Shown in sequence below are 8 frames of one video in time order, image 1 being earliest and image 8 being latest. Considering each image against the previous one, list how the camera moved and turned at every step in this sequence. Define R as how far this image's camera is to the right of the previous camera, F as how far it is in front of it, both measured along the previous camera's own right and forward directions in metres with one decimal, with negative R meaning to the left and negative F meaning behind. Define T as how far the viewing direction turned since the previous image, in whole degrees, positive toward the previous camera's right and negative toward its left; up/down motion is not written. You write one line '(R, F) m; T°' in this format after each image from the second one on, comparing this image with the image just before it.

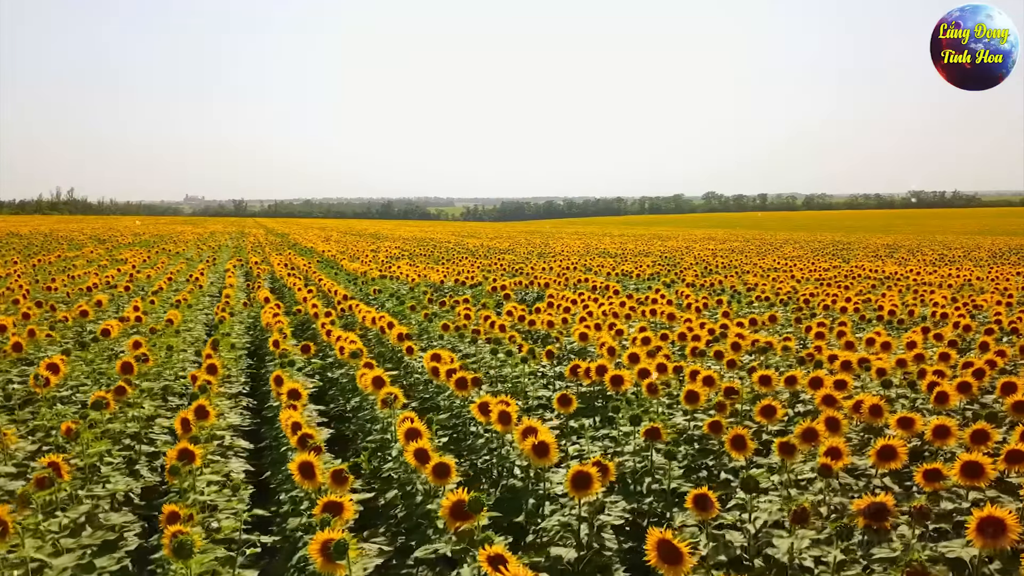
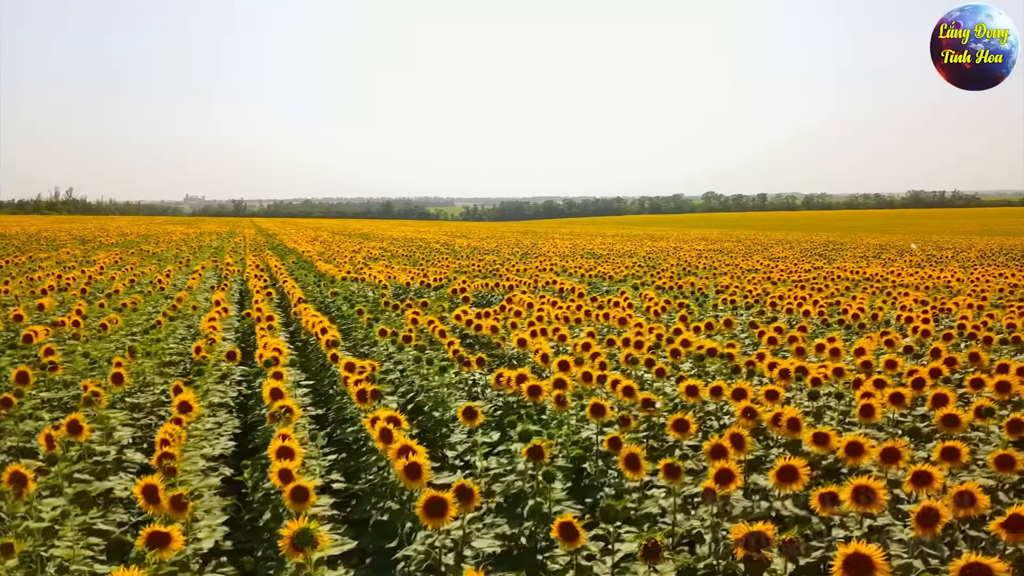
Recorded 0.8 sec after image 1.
(+0.7, +0.3) m; 0°
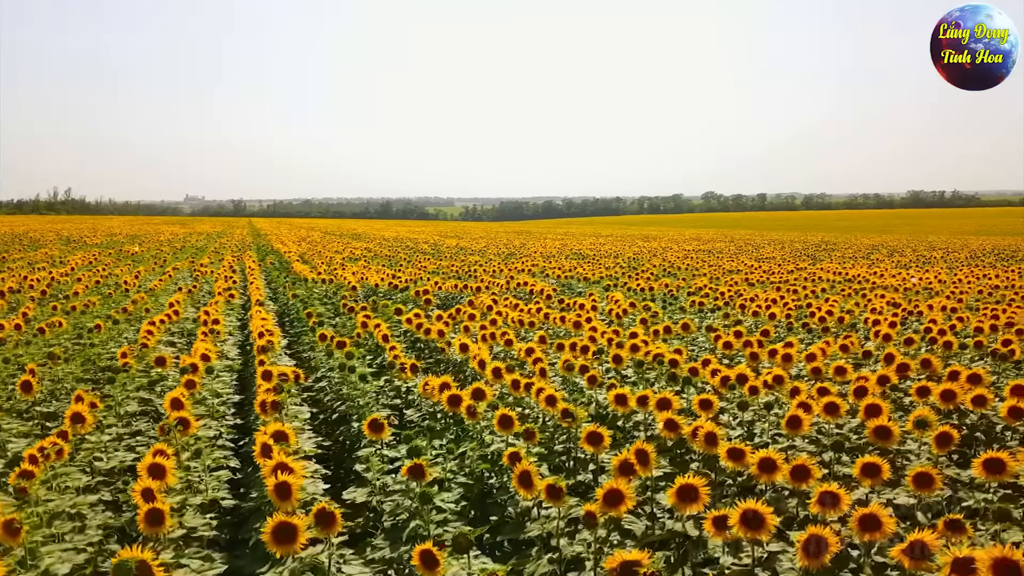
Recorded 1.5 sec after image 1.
(+0.6, +0.3) m; 0°
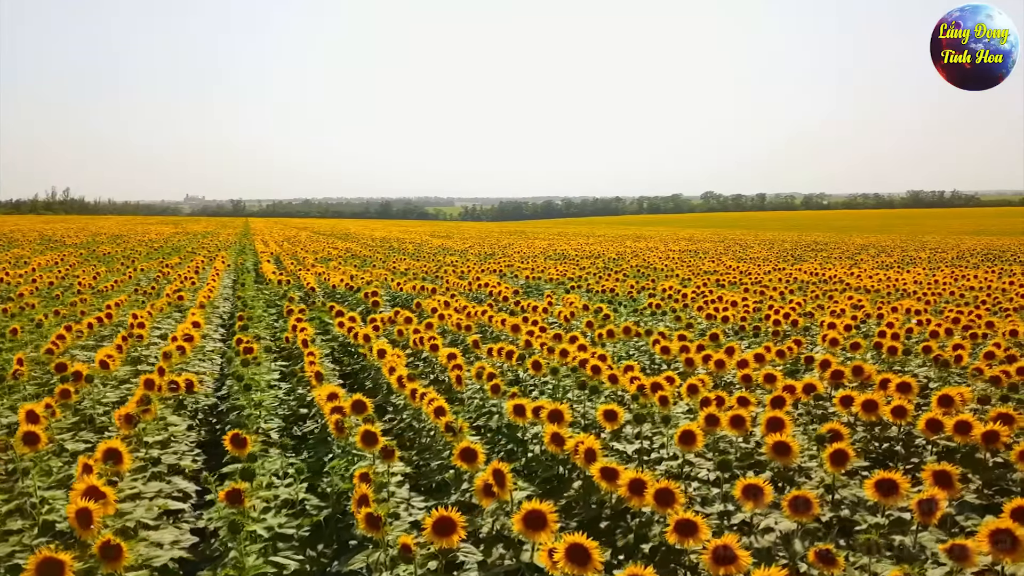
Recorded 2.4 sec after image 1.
(+0.8, +0.4) m; 0°
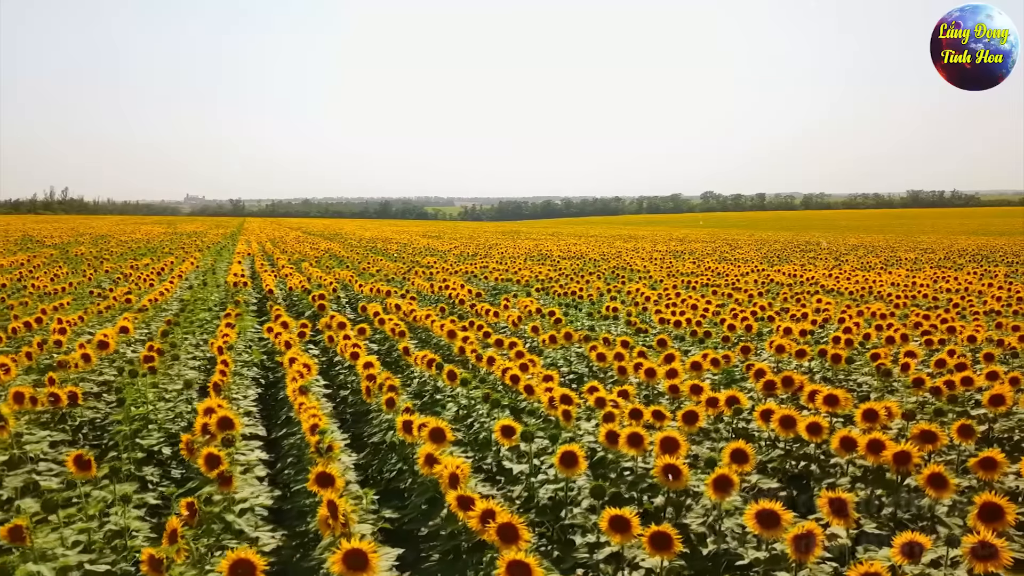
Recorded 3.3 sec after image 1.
(+0.8, +0.4) m; 0°
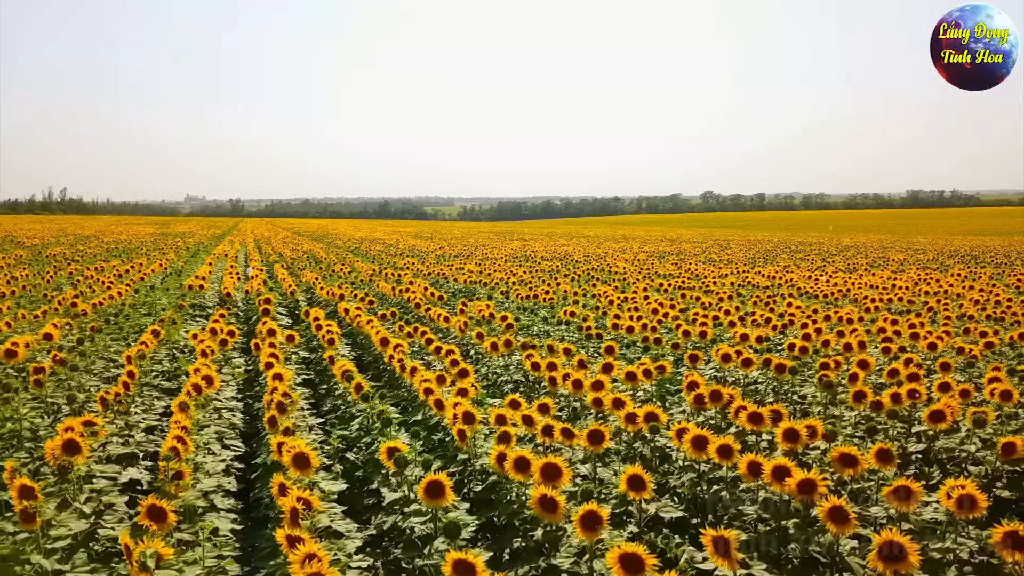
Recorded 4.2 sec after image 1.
(+0.7, +0.5) m; 0°
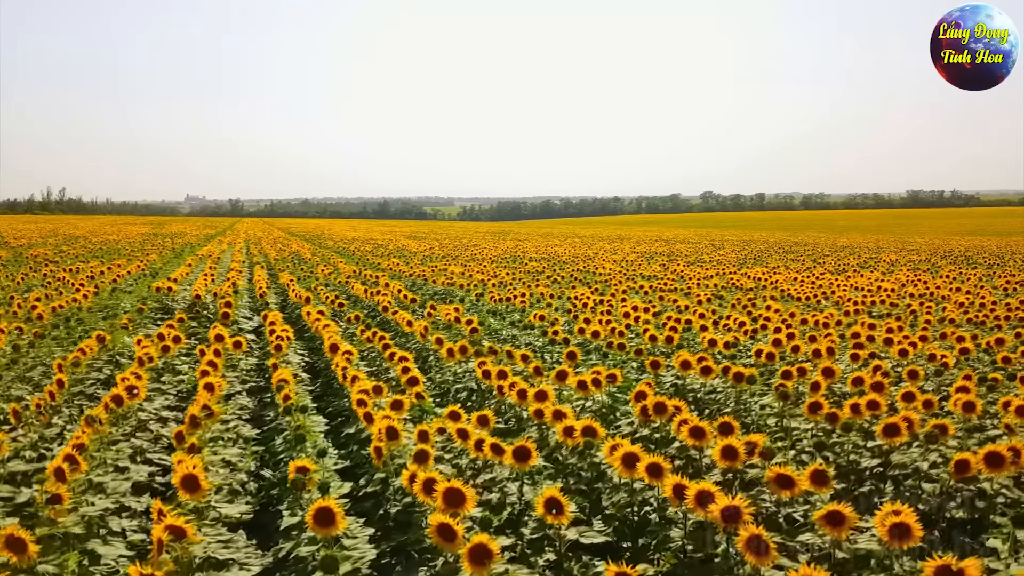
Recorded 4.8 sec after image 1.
(+0.5, +0.3) m; 0°
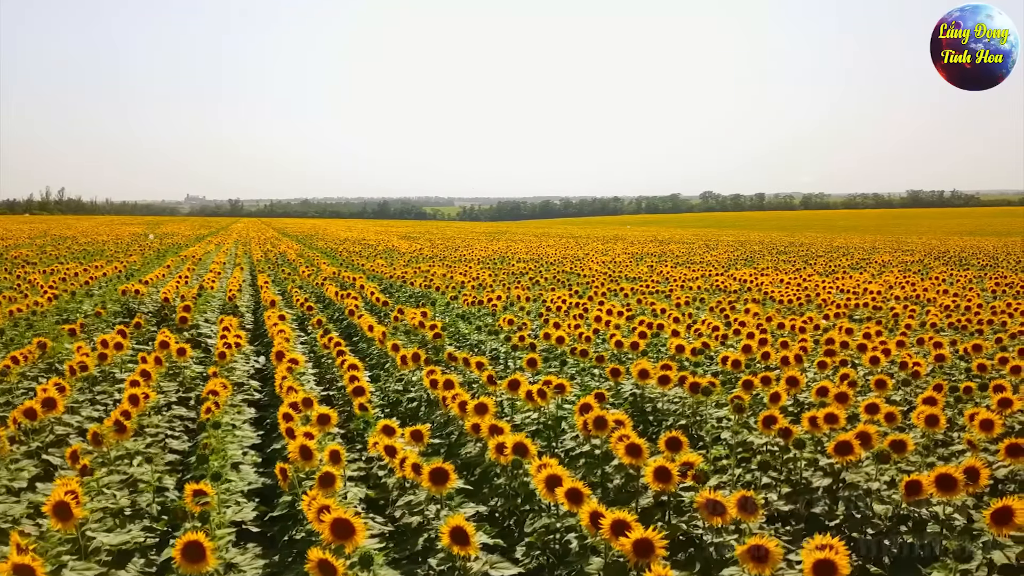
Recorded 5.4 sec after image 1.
(+0.5, +0.4) m; 0°
